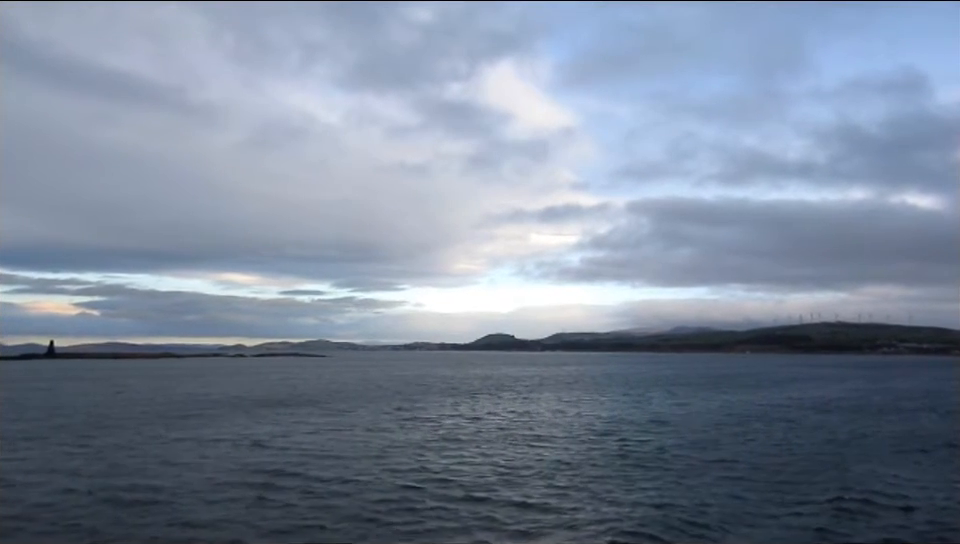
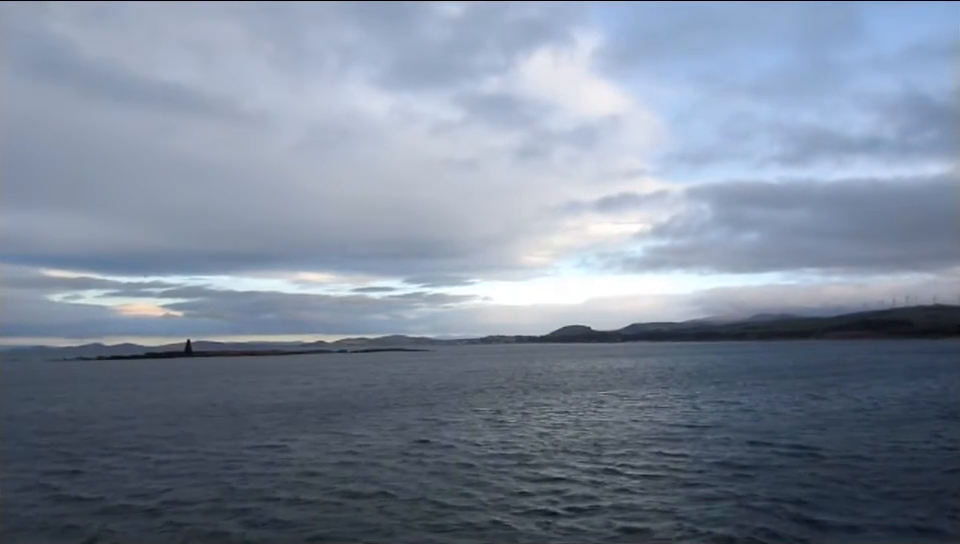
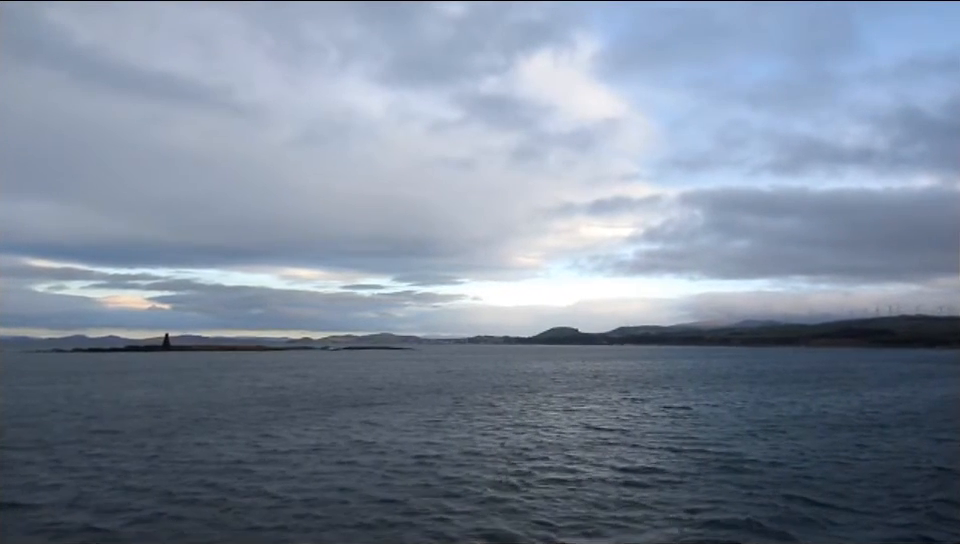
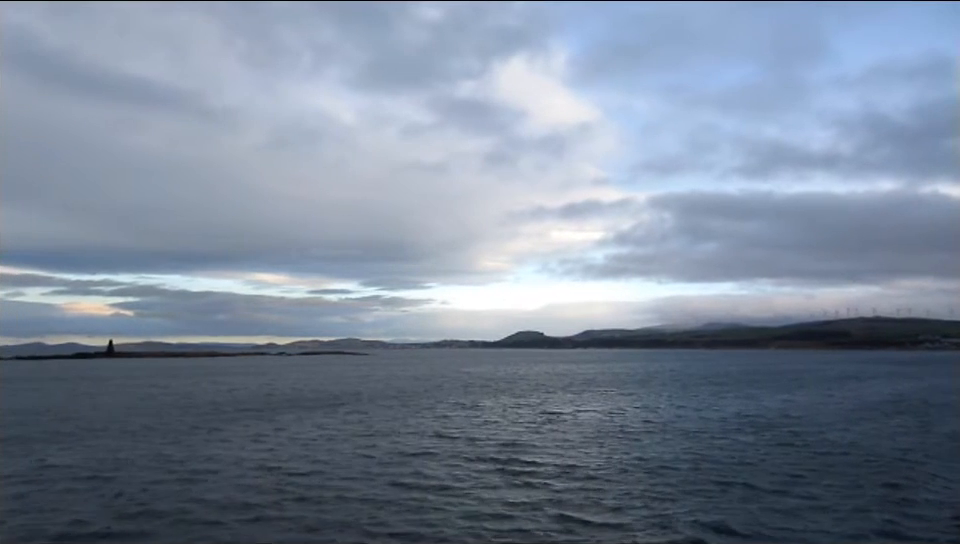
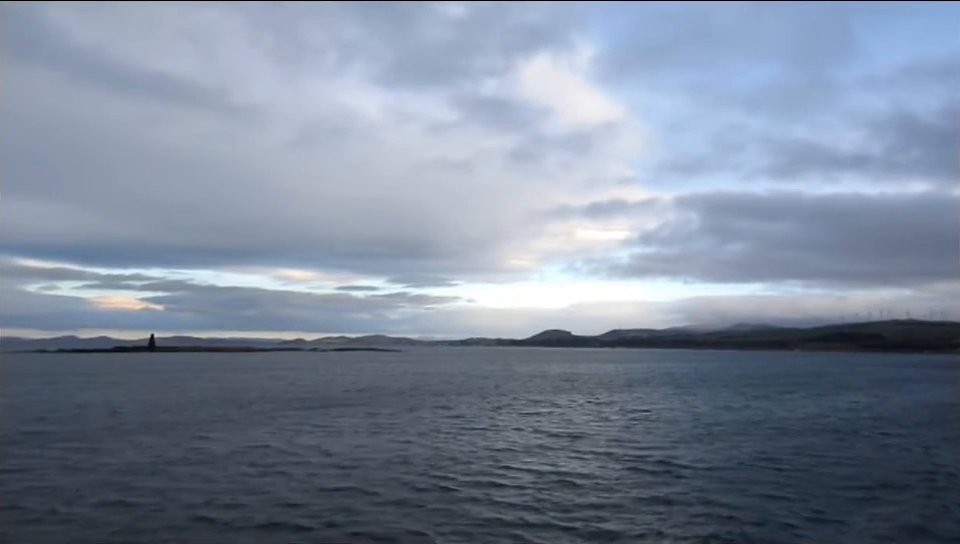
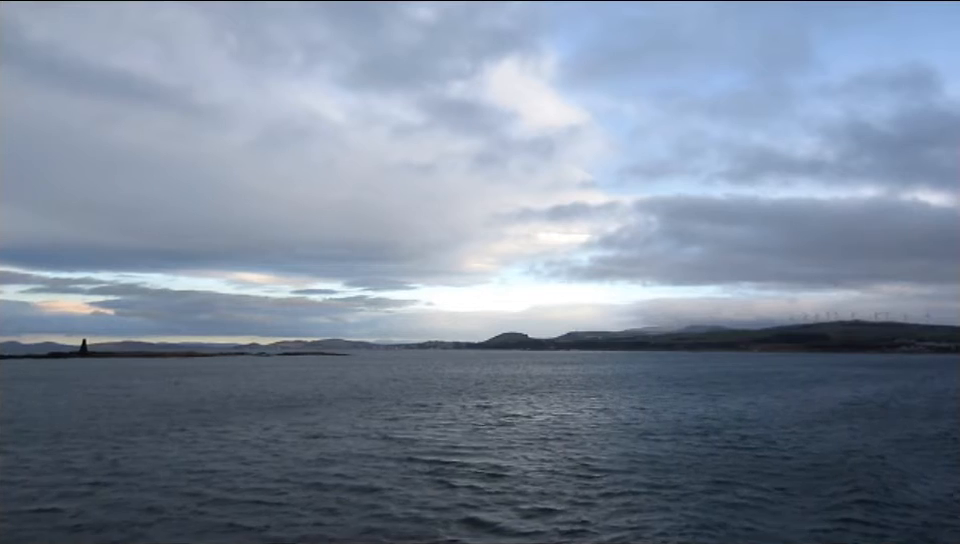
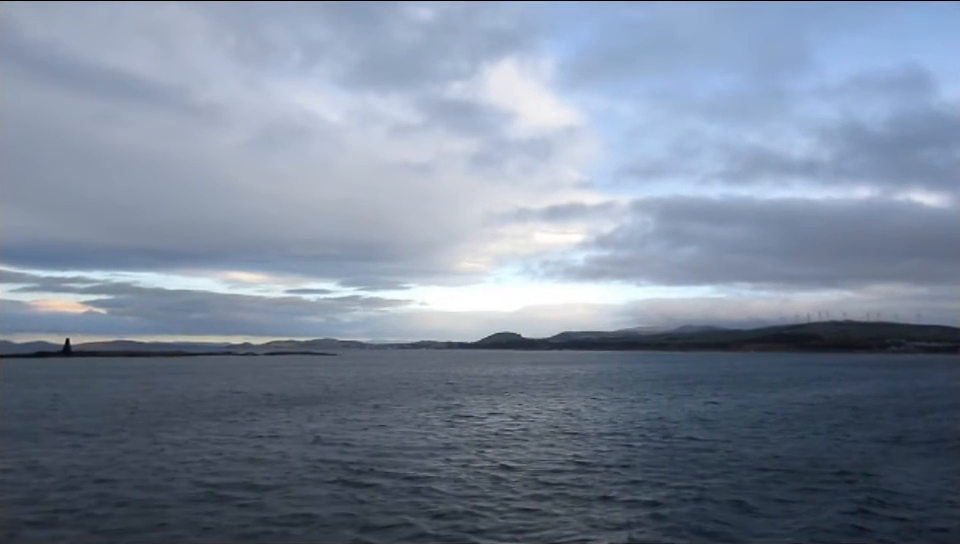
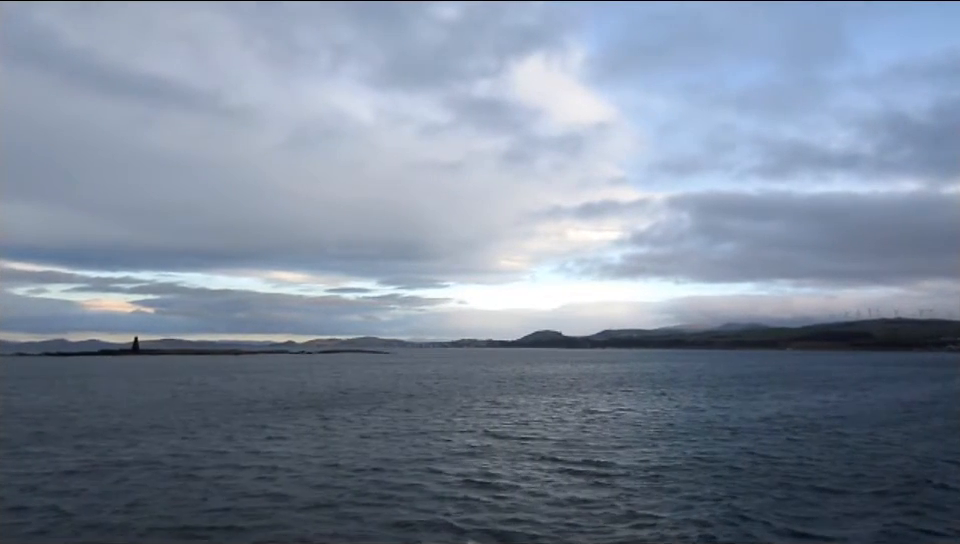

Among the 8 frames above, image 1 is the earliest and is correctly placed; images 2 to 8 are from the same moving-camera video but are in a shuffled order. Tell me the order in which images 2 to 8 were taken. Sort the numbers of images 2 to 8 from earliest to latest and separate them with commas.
7, 6, 4, 8, 5, 3, 2
